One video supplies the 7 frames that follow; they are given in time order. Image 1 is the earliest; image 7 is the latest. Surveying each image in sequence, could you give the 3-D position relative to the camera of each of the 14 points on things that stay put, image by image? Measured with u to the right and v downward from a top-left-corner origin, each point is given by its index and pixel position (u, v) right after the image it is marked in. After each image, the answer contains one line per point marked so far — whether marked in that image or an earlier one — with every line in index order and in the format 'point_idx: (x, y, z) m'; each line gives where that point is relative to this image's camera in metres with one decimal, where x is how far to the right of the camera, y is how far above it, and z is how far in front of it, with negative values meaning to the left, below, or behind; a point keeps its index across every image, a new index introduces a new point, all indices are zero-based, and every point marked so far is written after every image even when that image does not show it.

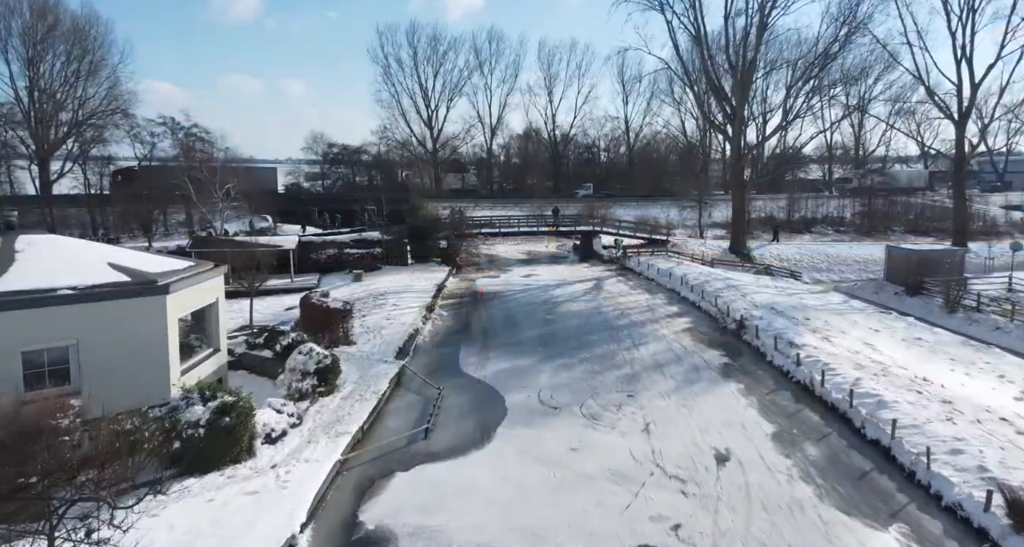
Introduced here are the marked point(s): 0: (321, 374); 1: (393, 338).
0: (-4.3, -2.3, +12.6) m
1: (-3.5, -1.9, +16.8) m
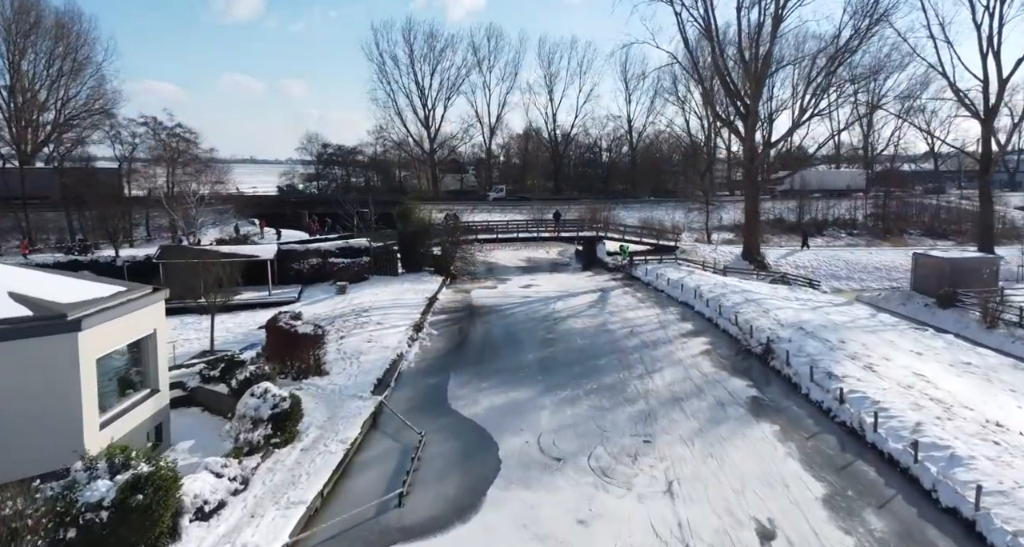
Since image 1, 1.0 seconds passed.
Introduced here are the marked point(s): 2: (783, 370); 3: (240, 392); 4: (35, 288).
0: (-4.4, -2.7, +10.5) m
1: (-3.6, -2.4, +14.7) m
2: (+7.2, -2.5, +15.0) m
3: (-6.0, -2.6, +12.5) m
4: (-8.0, -0.2, +9.5) m
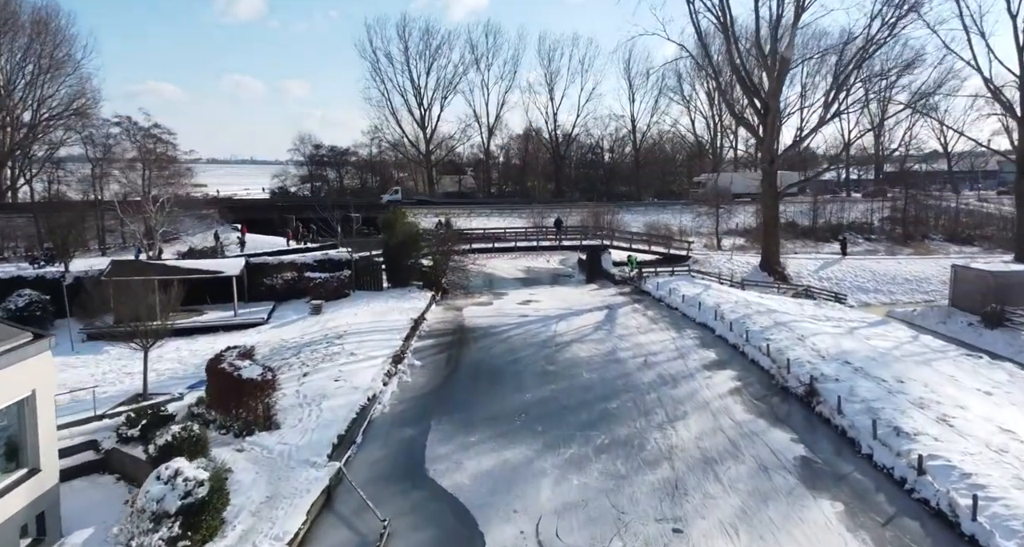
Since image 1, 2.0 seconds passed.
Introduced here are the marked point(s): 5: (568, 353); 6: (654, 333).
0: (-4.5, -3.4, +7.9) m
1: (-3.8, -3.1, +12.1) m
2: (+7.0, -3.2, +12.3) m
3: (-6.2, -3.3, +9.9) m
4: (-8.2, -0.8, +6.9) m
5: (+1.7, -2.5, +17.6) m
6: (+4.9, -2.1, +19.6) m
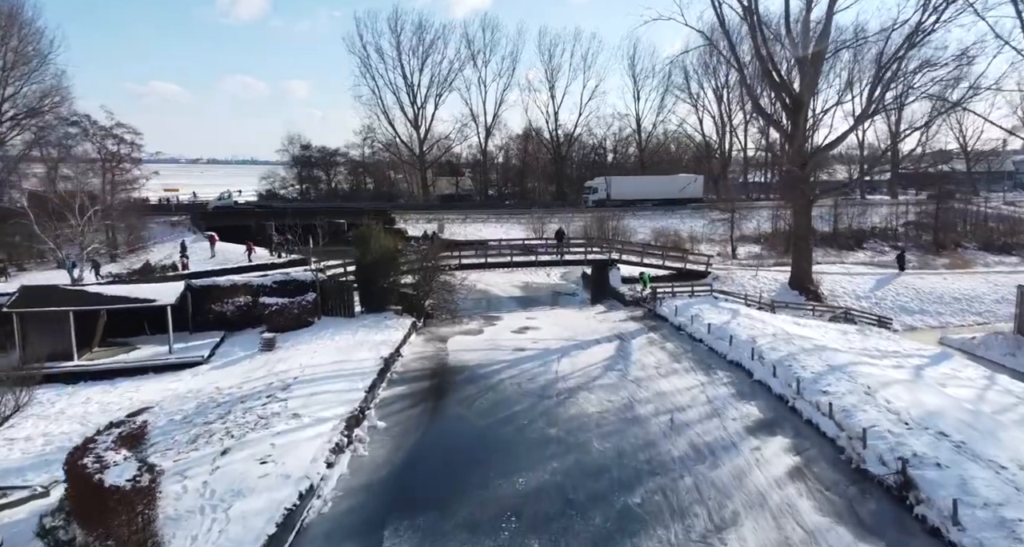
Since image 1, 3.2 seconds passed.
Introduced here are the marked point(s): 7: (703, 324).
0: (-4.8, -4.2, +4.4) m
1: (-4.0, -3.9, +8.6) m
2: (+6.8, -4.0, +8.8) m
3: (-6.4, -4.1, +6.4) m
4: (-8.4, -1.7, +3.3) m
5: (+1.5, -3.3, +14.1) m
6: (+4.7, -2.9, +16.0) m
7: (+6.6, -1.7, +19.6) m
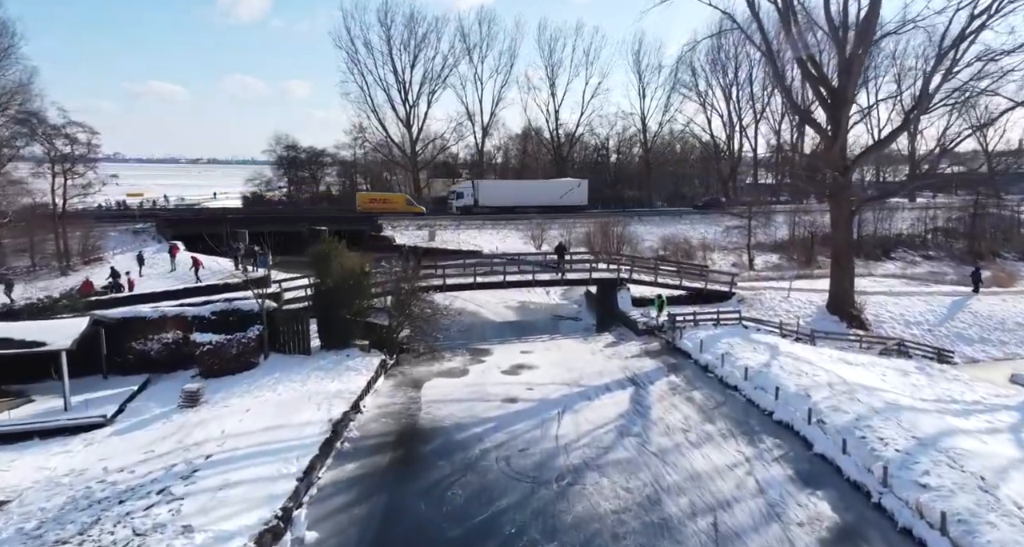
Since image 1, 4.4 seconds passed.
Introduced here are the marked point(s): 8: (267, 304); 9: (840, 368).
0: (-5.1, -5.1, +0.7) m
1: (-4.3, -4.8, +4.9) m
2: (+6.5, -4.9, +5.1) m
3: (-6.7, -4.9, +2.8) m
4: (-8.7, -2.5, -0.3) m
5: (+1.2, -4.2, +10.4) m
6: (+4.4, -3.8, +12.3) m
7: (+6.3, -2.6, +15.9) m
8: (-7.4, -0.9, +17.2) m
9: (+9.3, -2.7, +16.2) m
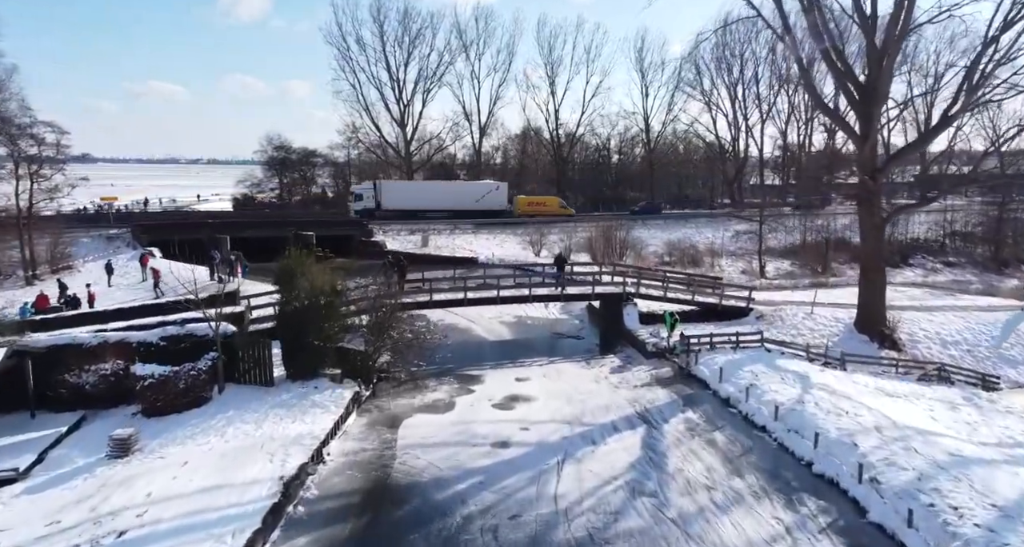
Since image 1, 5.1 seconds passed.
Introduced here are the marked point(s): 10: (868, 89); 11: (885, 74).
0: (-5.3, -5.6, -1.4) m
1: (-4.5, -5.3, +2.8) m
2: (+6.3, -5.4, +3.0) m
3: (-6.9, -5.4, +0.6) m
4: (-8.9, -3.0, -2.4) m
5: (+1.0, -4.7, +8.3) m
6: (+4.2, -4.3, +10.2) m
7: (+6.1, -3.1, +13.8) m
8: (-7.6, -1.4, +15.1) m
9: (+9.1, -3.2, +14.0) m
10: (+12.4, +6.4, +19.8) m
11: (+12.7, +6.9, +19.3) m
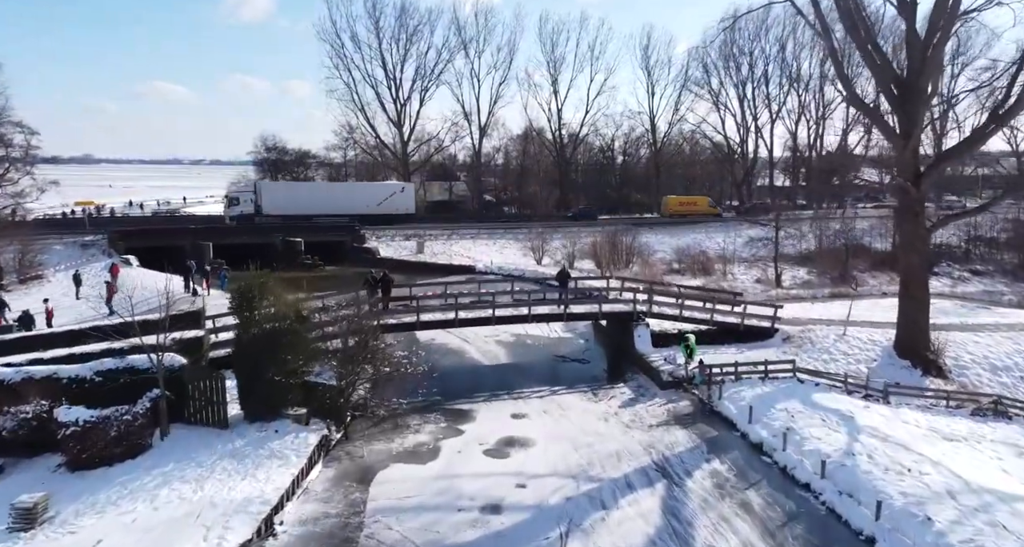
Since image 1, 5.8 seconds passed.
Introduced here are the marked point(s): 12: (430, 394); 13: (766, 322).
0: (-5.4, -6.1, -3.6) m
1: (-4.7, -5.8, +0.7) m
2: (+6.1, -5.9, +0.8) m
3: (-7.1, -6.0, -1.5) m
4: (-9.1, -3.5, -4.5) m
5: (+0.9, -5.2, +6.1) m
6: (+4.0, -4.8, +8.0) m
7: (+6.0, -3.6, +11.6) m
8: (-7.7, -2.0, +13.0) m
9: (+9.0, -3.8, +11.8) m
10: (+12.3, +5.9, +17.6) m
11: (+12.6, +6.3, +17.1) m
12: (-2.4, -3.4, +16.2) m
13: (+8.7, -1.6, +19.5) m
